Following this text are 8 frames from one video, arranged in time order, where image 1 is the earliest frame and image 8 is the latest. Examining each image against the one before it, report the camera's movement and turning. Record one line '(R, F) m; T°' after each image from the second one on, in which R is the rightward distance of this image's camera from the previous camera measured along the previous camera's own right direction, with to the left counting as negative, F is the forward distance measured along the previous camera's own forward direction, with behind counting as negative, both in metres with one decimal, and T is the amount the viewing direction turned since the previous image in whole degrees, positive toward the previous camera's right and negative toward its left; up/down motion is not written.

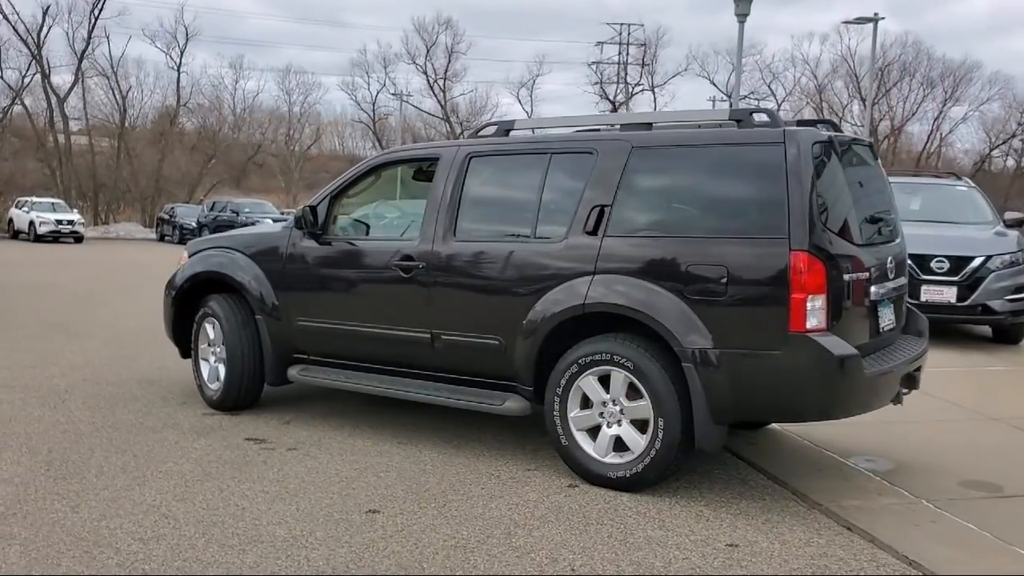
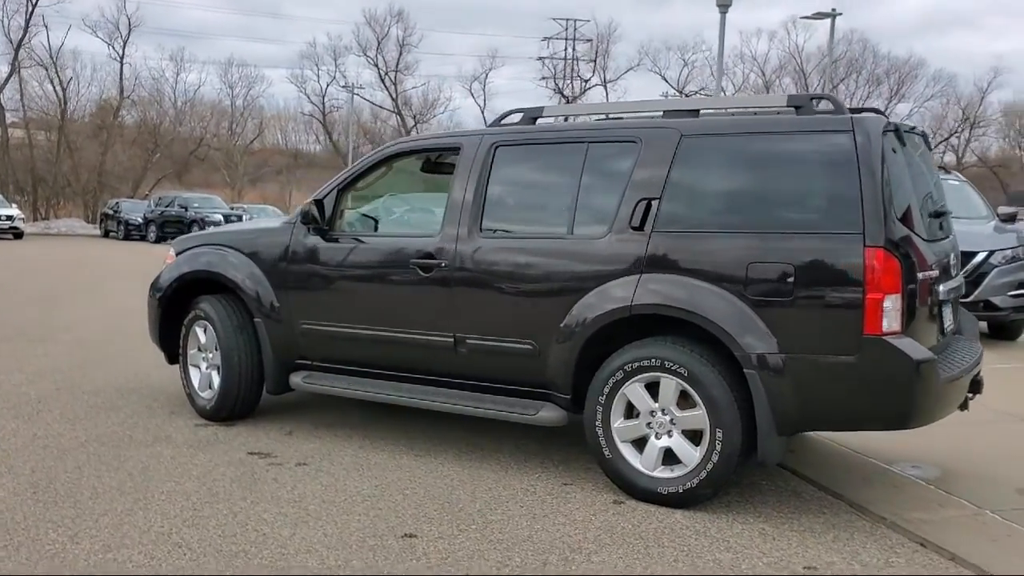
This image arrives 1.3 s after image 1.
(-0.4, +0.4) m; +3°
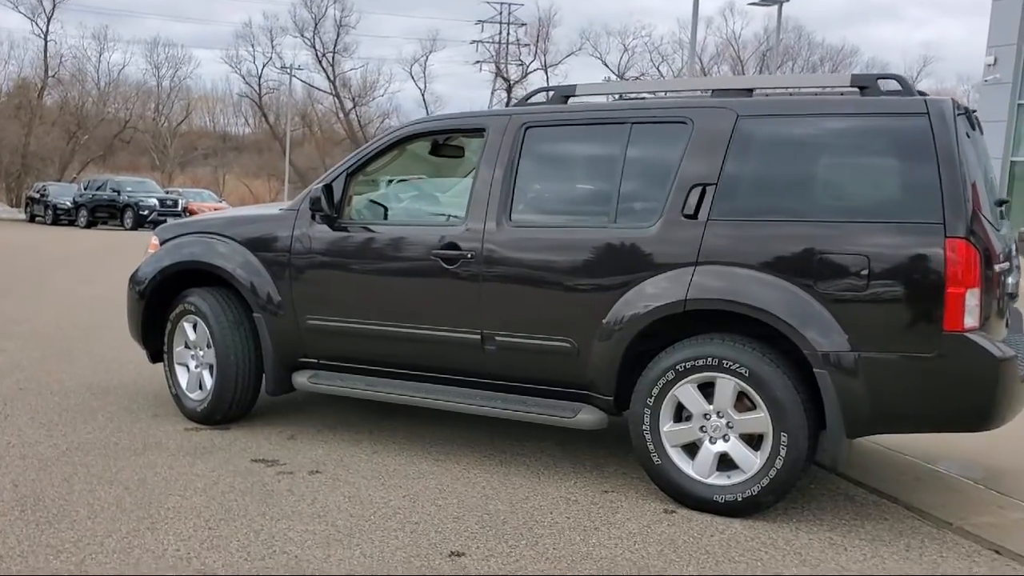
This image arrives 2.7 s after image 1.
(-0.5, +0.4) m; +4°
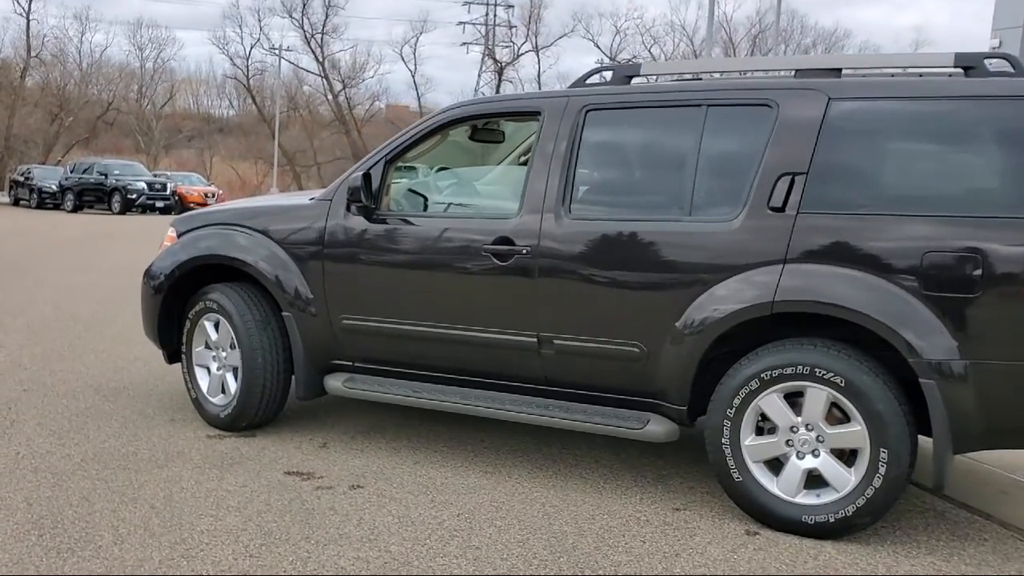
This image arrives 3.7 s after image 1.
(-0.3, +0.4) m; +1°
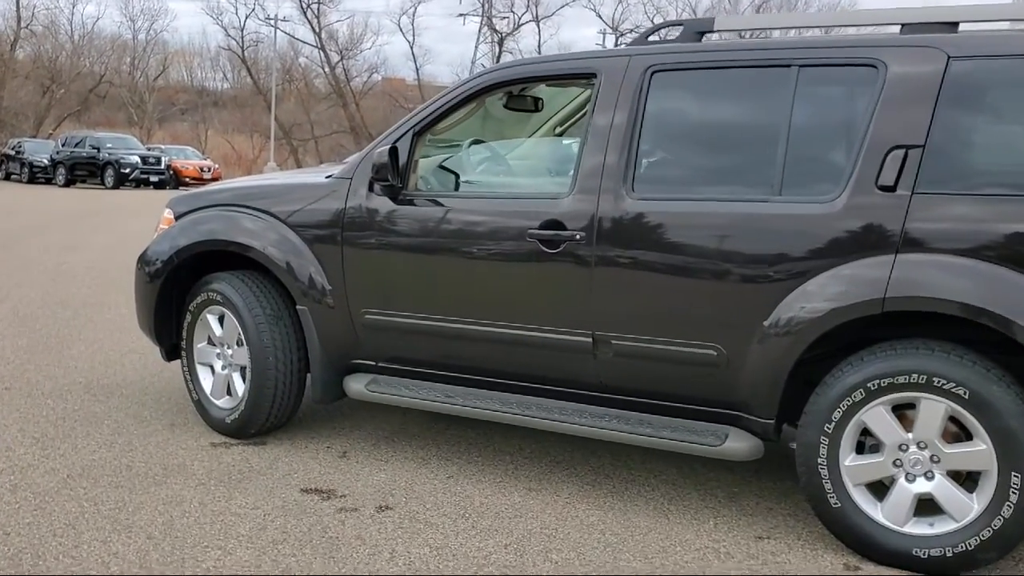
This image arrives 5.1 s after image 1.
(-0.2, +0.6) m; 0°
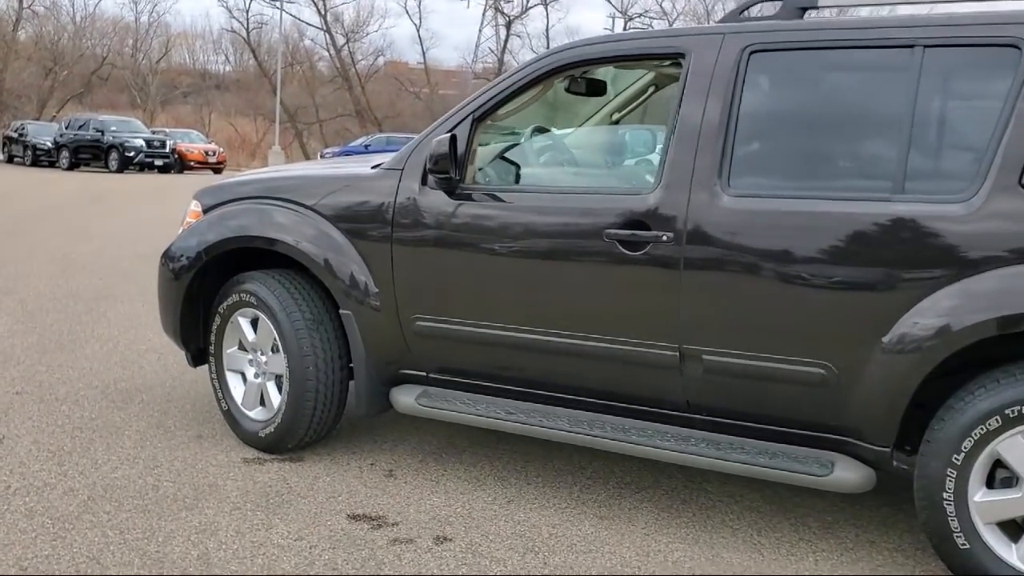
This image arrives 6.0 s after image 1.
(-0.2, +0.4) m; 0°
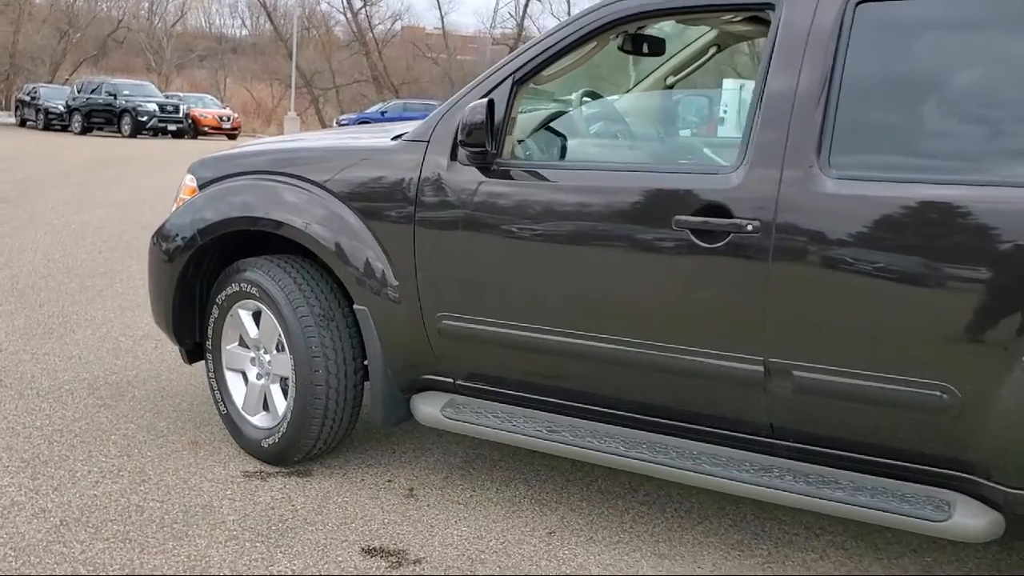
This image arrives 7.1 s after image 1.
(-0.1, +0.5) m; -1°
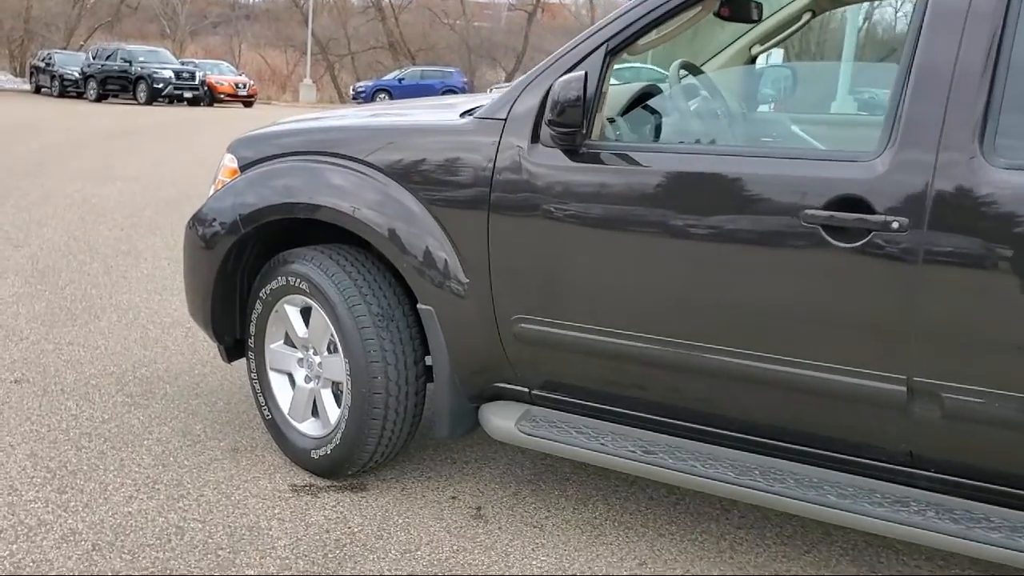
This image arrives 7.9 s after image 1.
(-0.2, +0.4) m; -1°
